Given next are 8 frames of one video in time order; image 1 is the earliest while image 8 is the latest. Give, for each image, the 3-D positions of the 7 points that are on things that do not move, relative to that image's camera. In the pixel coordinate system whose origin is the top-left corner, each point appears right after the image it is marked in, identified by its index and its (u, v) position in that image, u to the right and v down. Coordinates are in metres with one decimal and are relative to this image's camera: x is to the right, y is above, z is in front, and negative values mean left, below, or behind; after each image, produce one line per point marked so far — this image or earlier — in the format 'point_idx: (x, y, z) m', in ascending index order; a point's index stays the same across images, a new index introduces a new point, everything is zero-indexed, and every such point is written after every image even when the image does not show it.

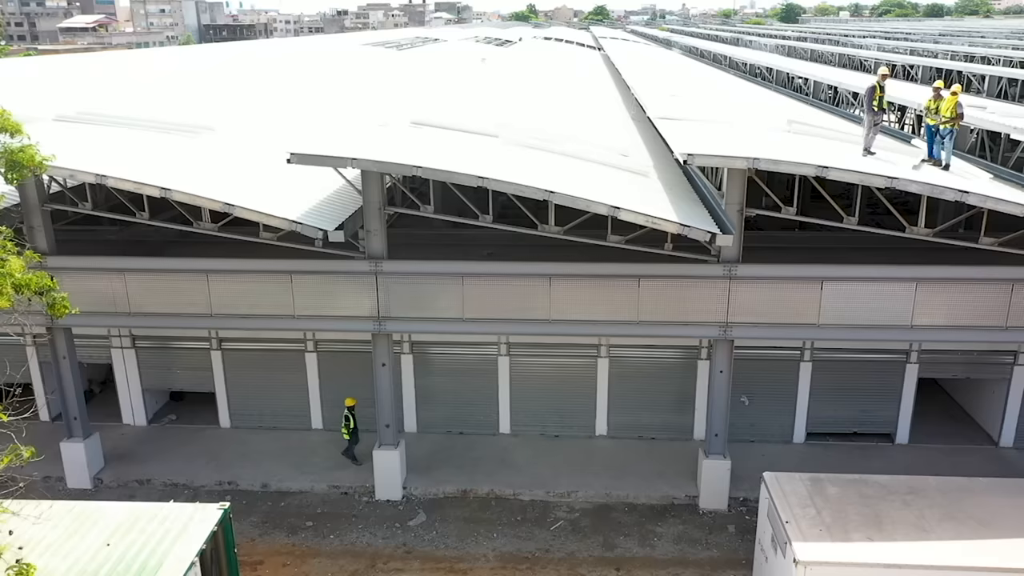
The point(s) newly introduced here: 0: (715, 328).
0: (+3.6, -0.7, +14.1) m
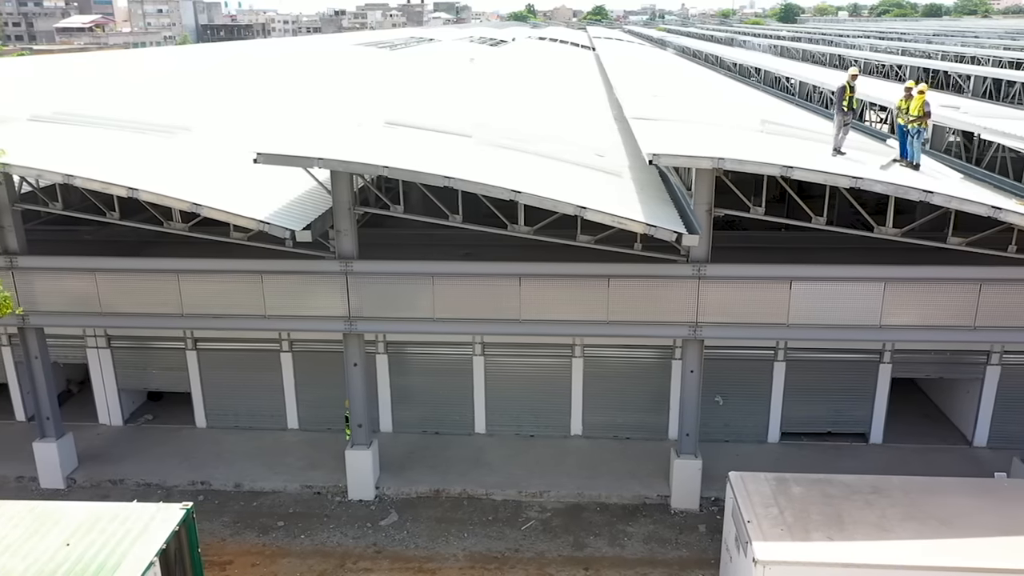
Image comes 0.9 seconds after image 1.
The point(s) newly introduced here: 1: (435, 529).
0: (+3.1, -0.7, +14.1) m
1: (-1.4, -4.4, +14.6) m
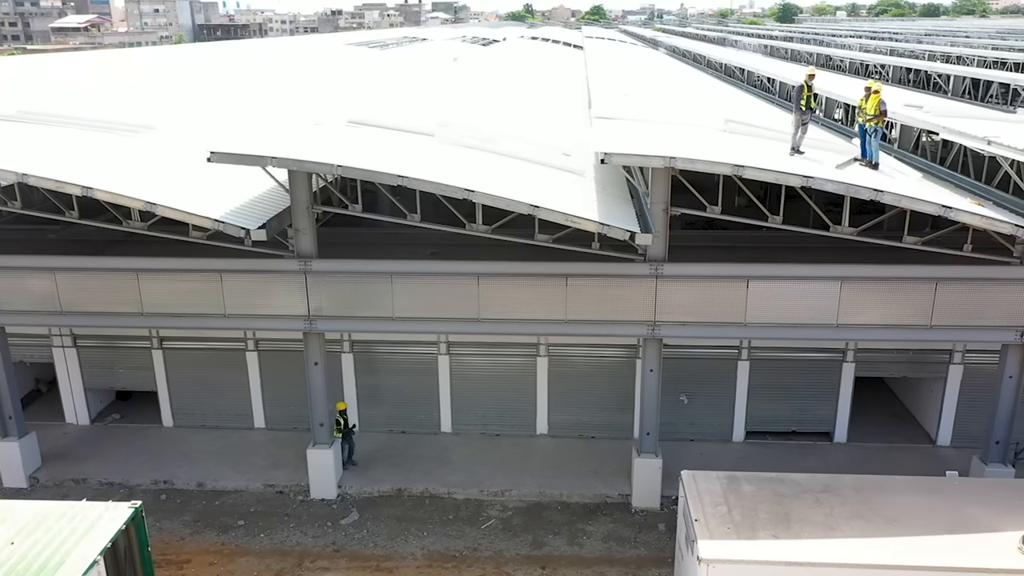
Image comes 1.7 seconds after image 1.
0: (+2.4, -0.7, +14.1) m
1: (-2.2, -4.4, +14.6) m
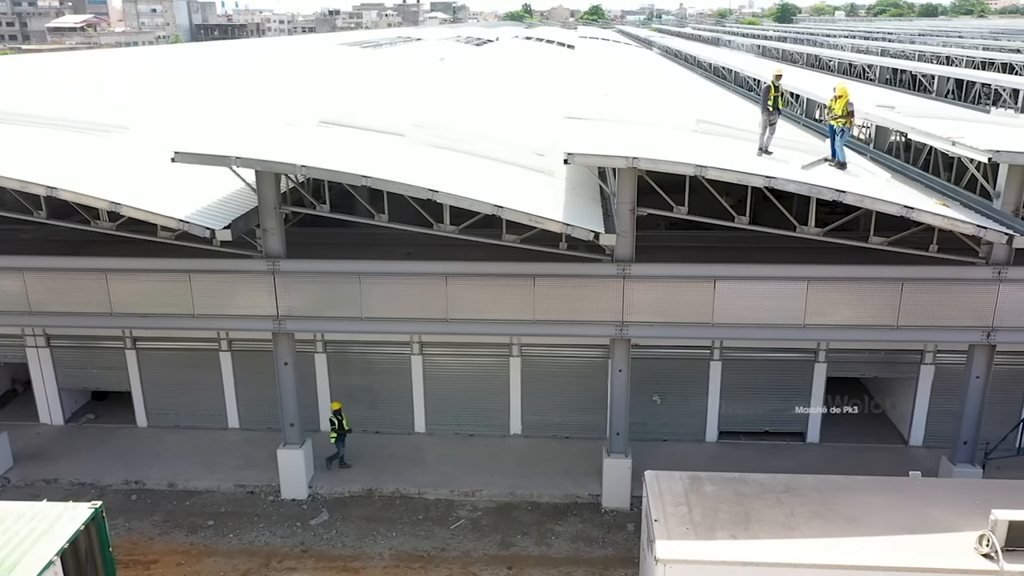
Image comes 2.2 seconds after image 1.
0: (+1.8, -0.7, +14.1) m
1: (-2.7, -4.4, +14.6) m
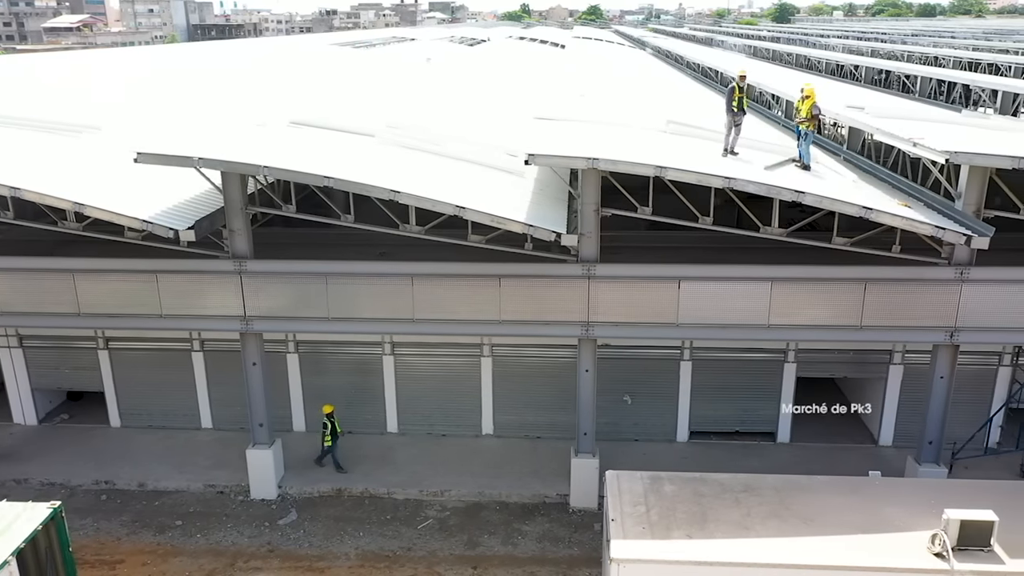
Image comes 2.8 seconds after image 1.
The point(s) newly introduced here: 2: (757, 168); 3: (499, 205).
0: (+1.2, -0.7, +14.1) m
1: (-3.4, -4.4, +14.6) m
2: (+4.1, +2.0, +13.3) m
3: (-0.2, +1.4, +13.1) m
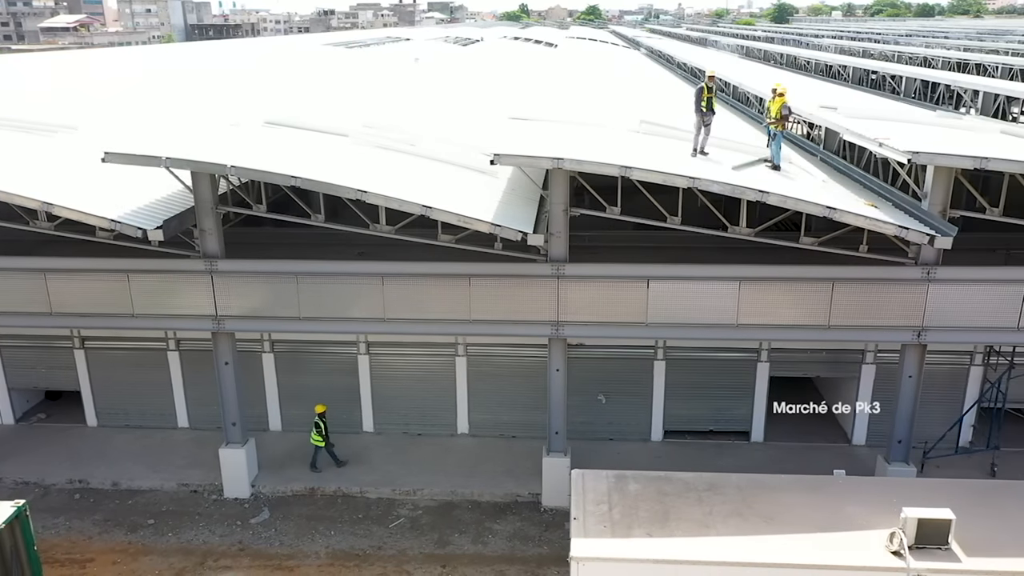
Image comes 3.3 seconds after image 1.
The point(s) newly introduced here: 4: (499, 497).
0: (+0.6, -0.7, +14.2) m
1: (-3.9, -4.4, +14.6) m
2: (+3.6, +2.0, +13.4) m
3: (-0.7, +1.4, +13.2) m
4: (-0.2, -4.1, +15.3) m
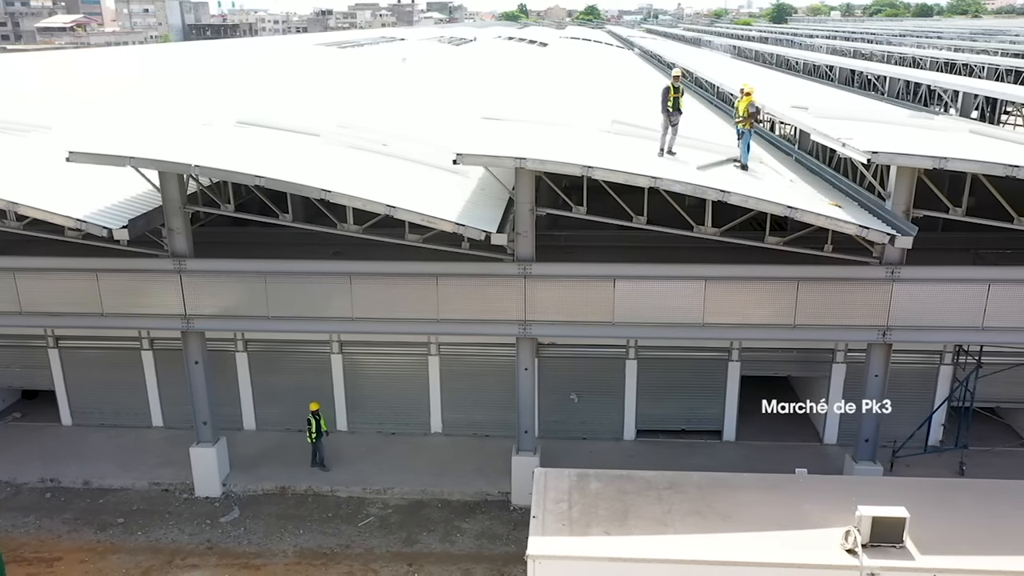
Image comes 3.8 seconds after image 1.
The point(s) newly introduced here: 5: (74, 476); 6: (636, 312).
0: (+0.1, -0.7, +14.2) m
1: (-4.5, -4.4, +14.7) m
2: (+3.0, +2.0, +13.4) m
3: (-1.3, +1.4, +13.2) m
4: (-0.8, -4.1, +15.4) m
5: (-8.8, -3.8, +15.9) m
6: (+2.2, -0.4, +13.9) m
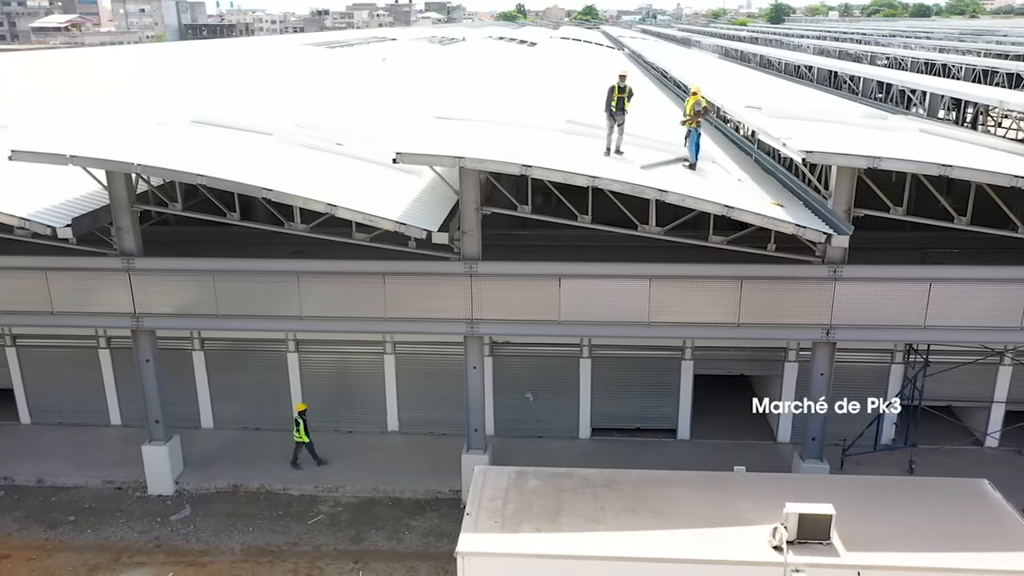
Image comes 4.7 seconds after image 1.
0: (-0.9, -0.7, +14.3) m
1: (-5.4, -4.4, +14.7) m
2: (+2.1, +2.1, +13.5) m
3: (-2.3, +1.4, +13.3) m
4: (-1.8, -4.0, +15.4) m
5: (-9.8, -3.8, +15.9) m
6: (+1.3, -0.4, +14.0) m
